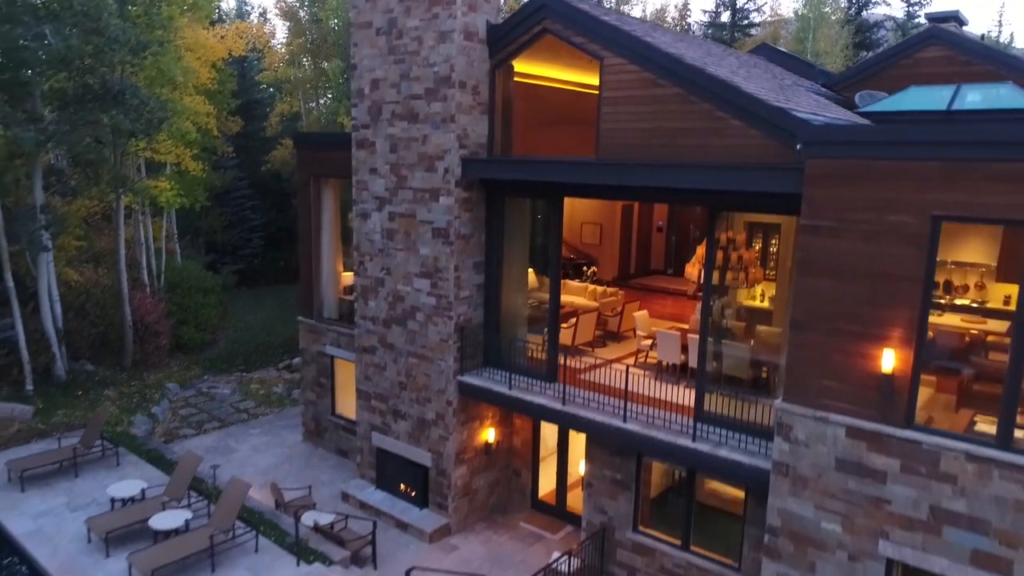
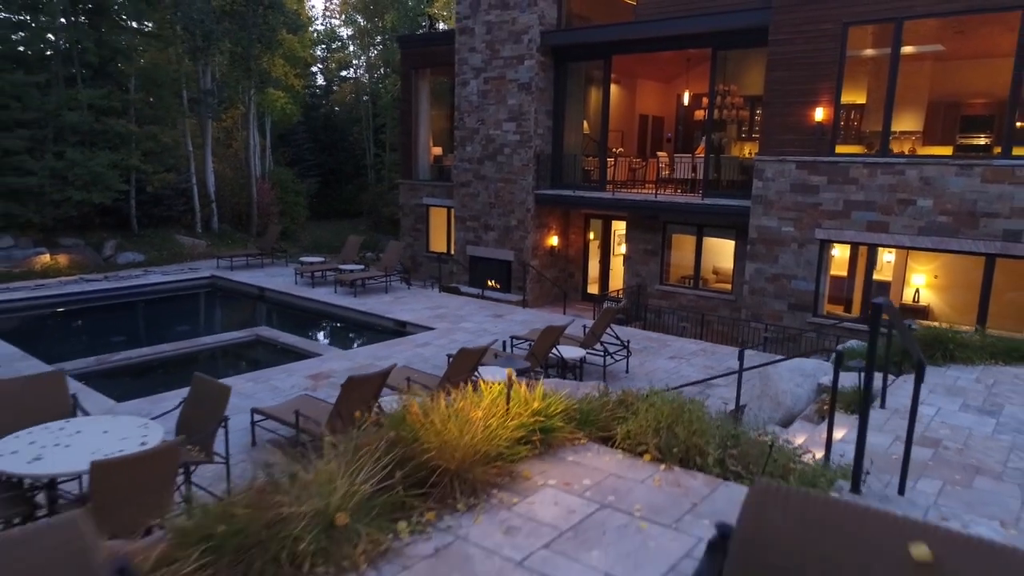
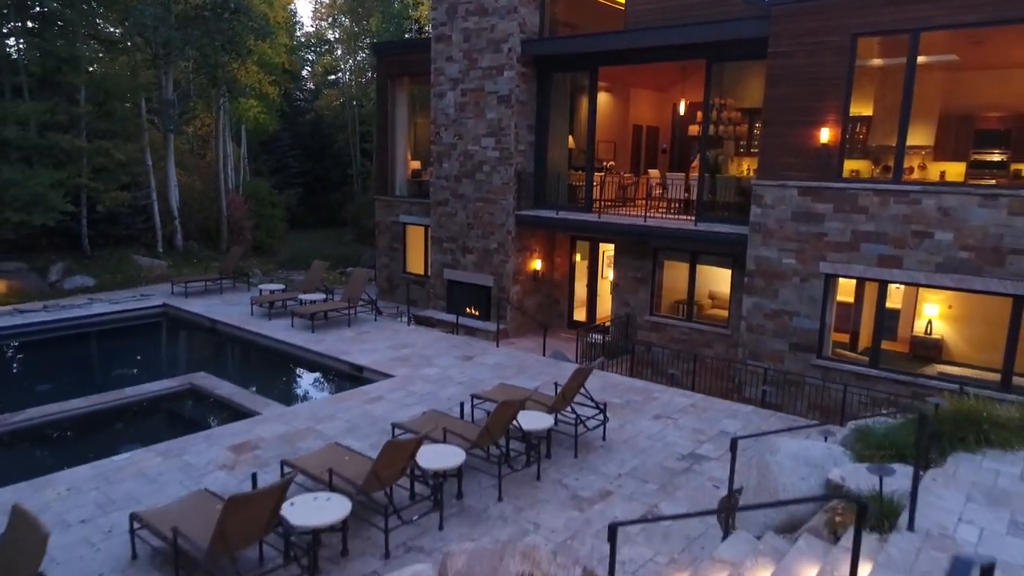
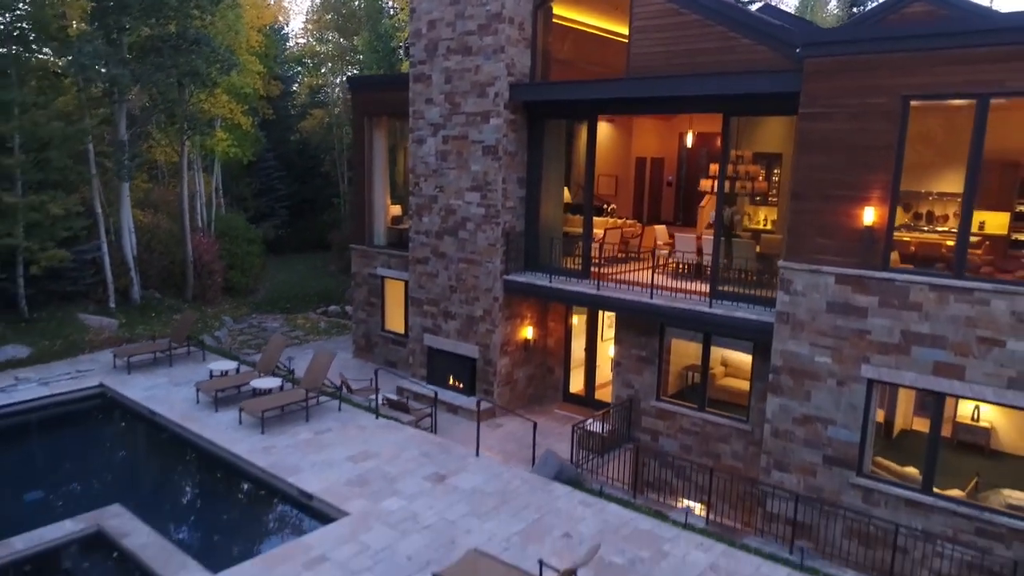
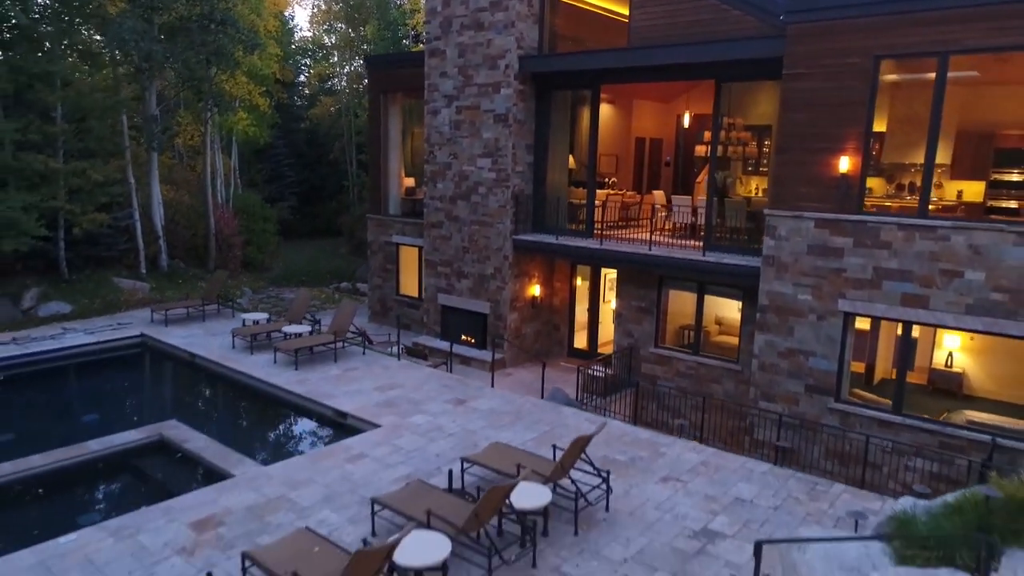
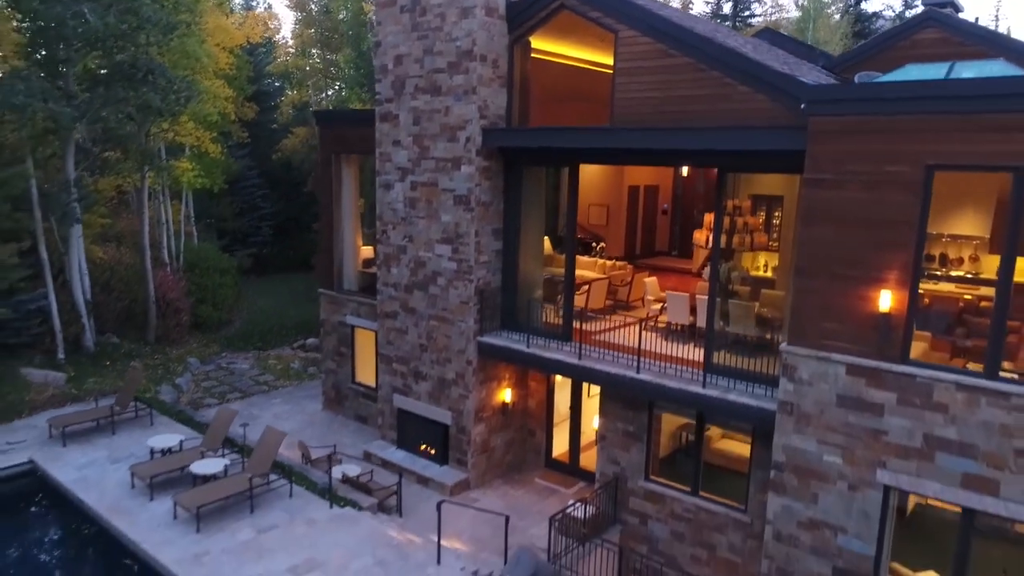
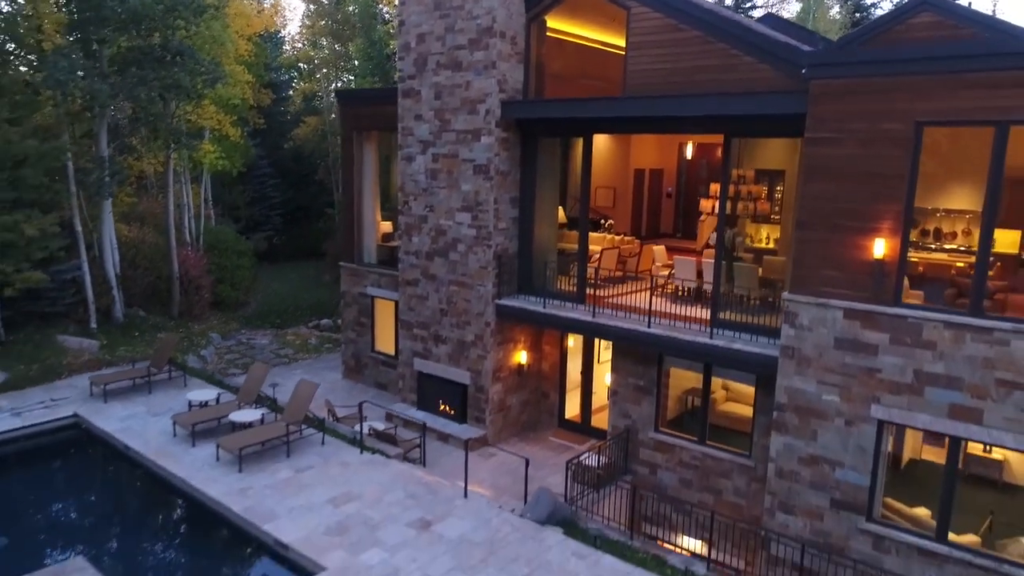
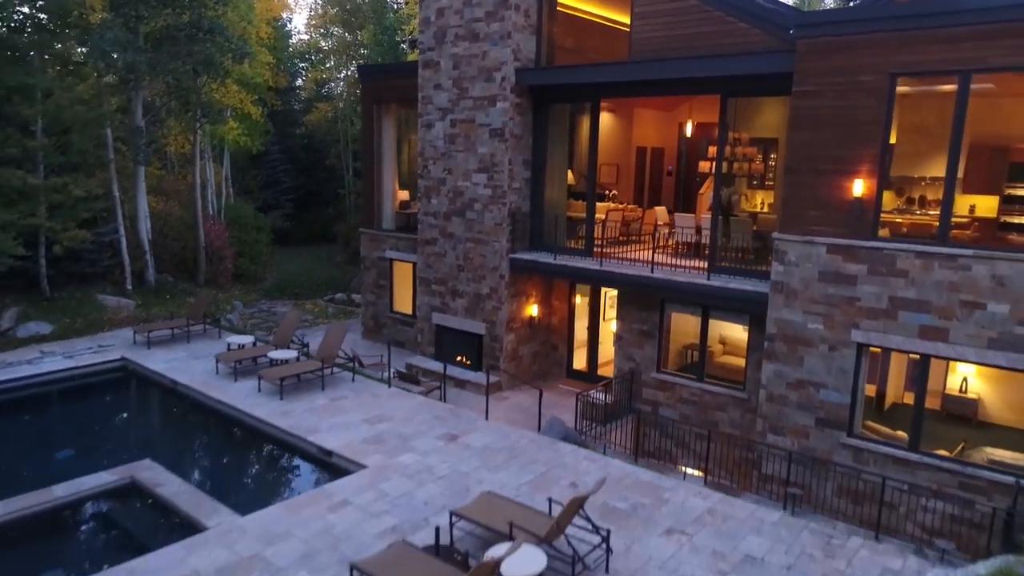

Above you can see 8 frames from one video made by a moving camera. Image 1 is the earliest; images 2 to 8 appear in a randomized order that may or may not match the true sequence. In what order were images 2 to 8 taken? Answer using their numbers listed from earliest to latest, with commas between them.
6, 7, 4, 8, 5, 3, 2
